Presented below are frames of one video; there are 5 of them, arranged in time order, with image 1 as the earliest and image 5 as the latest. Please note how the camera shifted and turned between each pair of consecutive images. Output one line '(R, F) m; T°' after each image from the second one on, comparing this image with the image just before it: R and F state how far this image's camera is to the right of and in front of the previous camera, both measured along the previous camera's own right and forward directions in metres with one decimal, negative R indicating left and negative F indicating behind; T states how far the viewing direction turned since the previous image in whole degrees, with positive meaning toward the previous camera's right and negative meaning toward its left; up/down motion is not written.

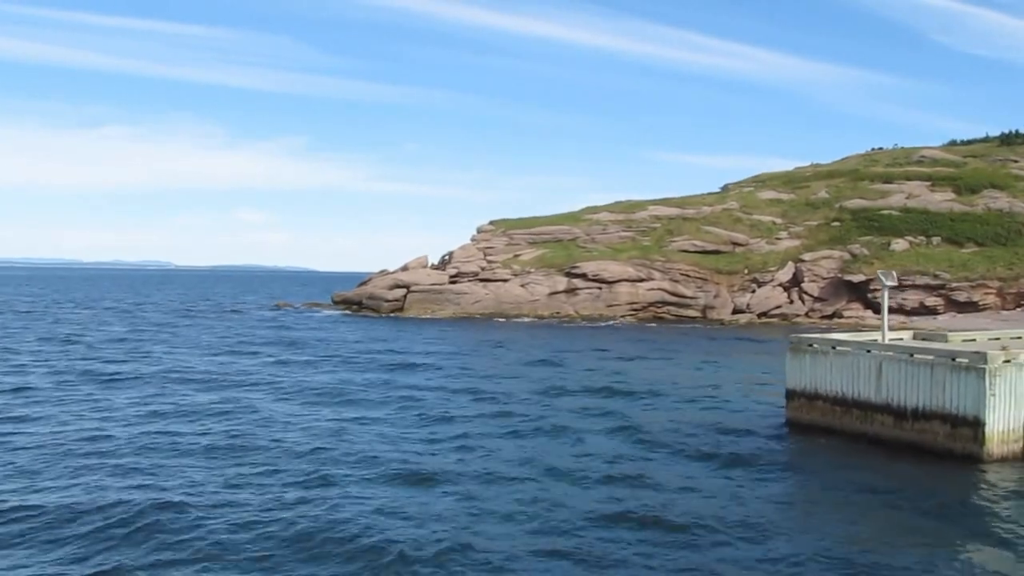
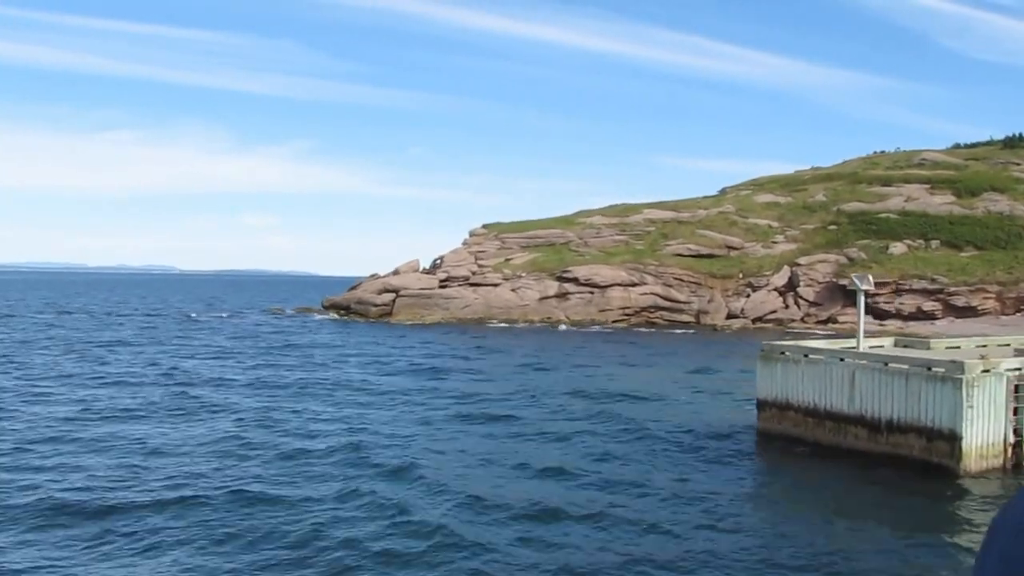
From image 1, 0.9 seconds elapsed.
(+1.1, +1.1) m; 0°
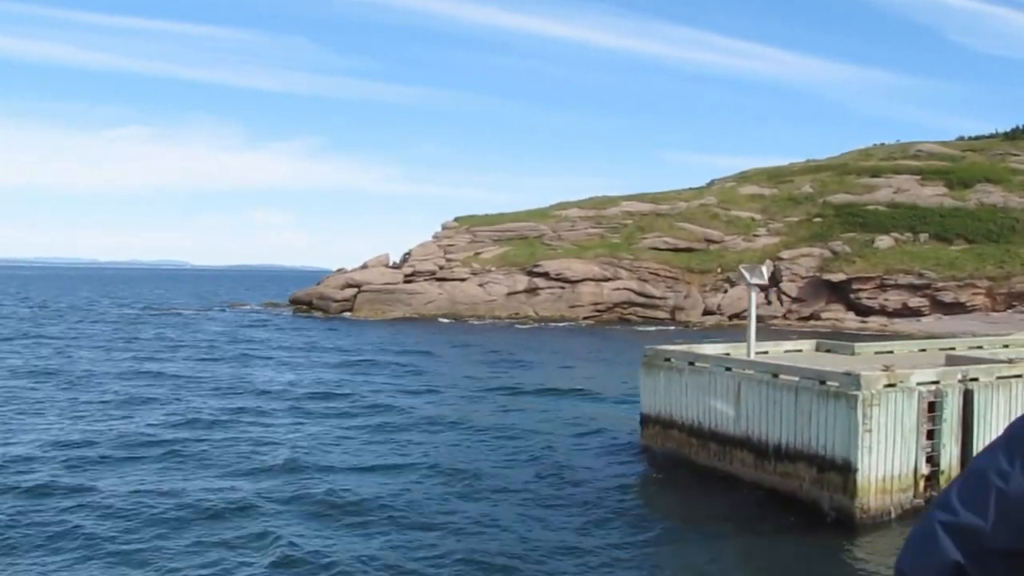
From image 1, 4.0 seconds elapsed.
(+3.2, +2.9) m; -1°
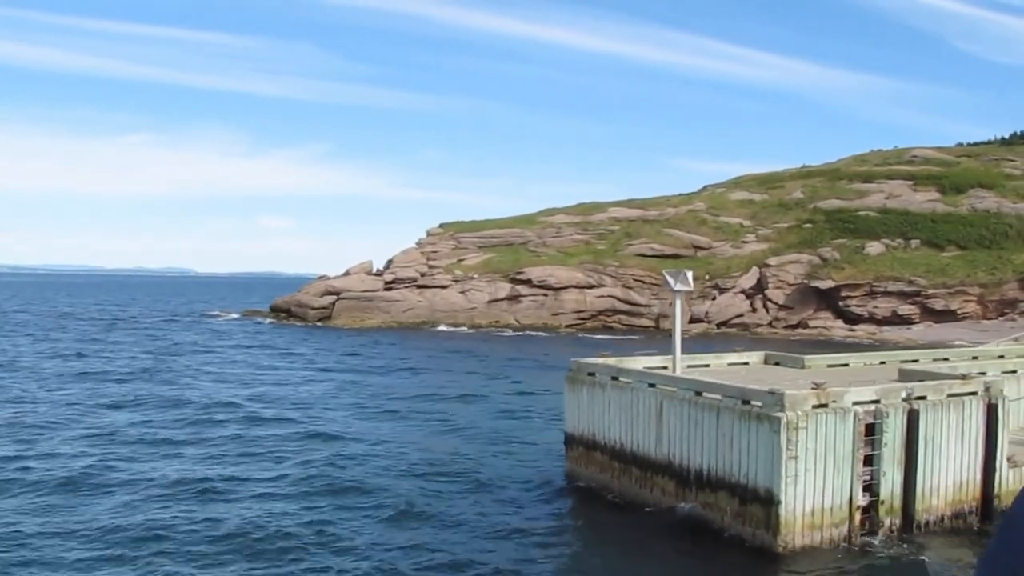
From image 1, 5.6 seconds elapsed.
(+1.6, +1.3) m; 0°
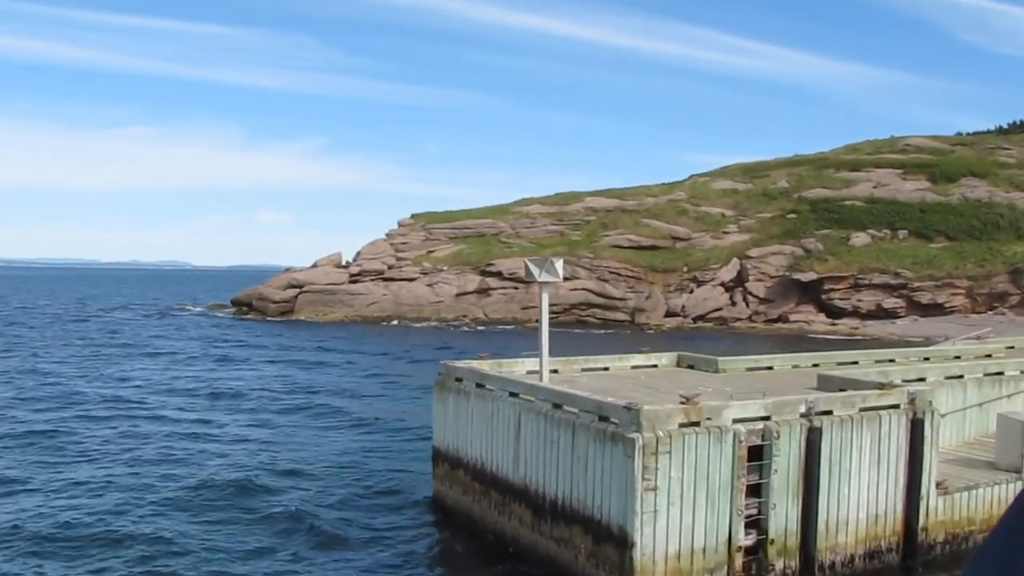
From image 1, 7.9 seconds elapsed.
(+2.4, +2.6) m; 0°
